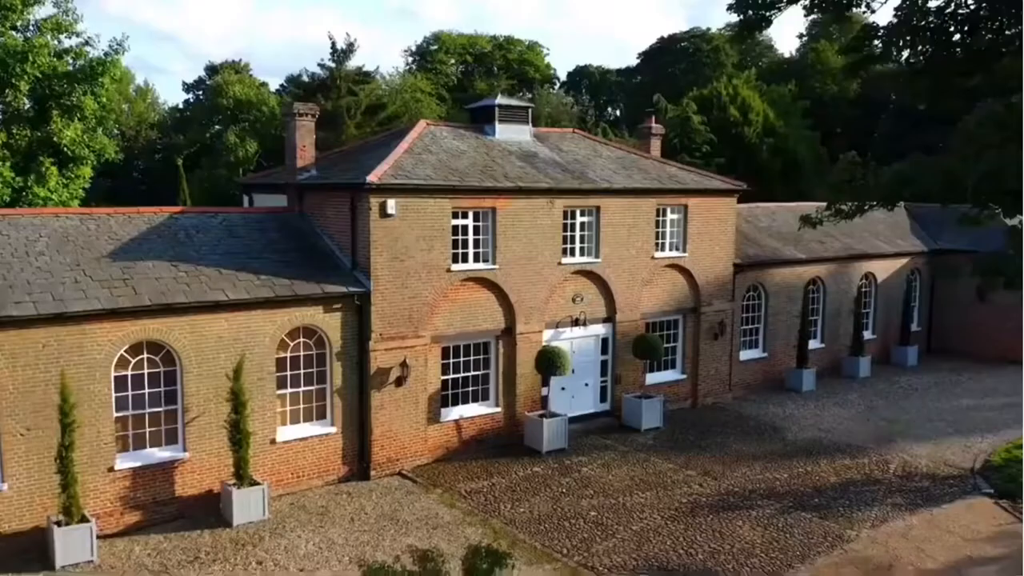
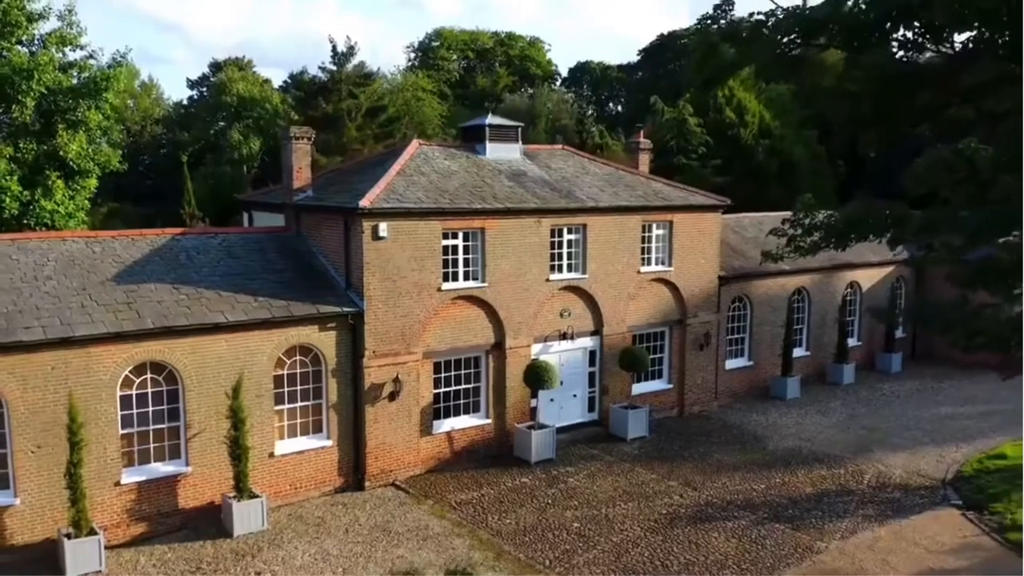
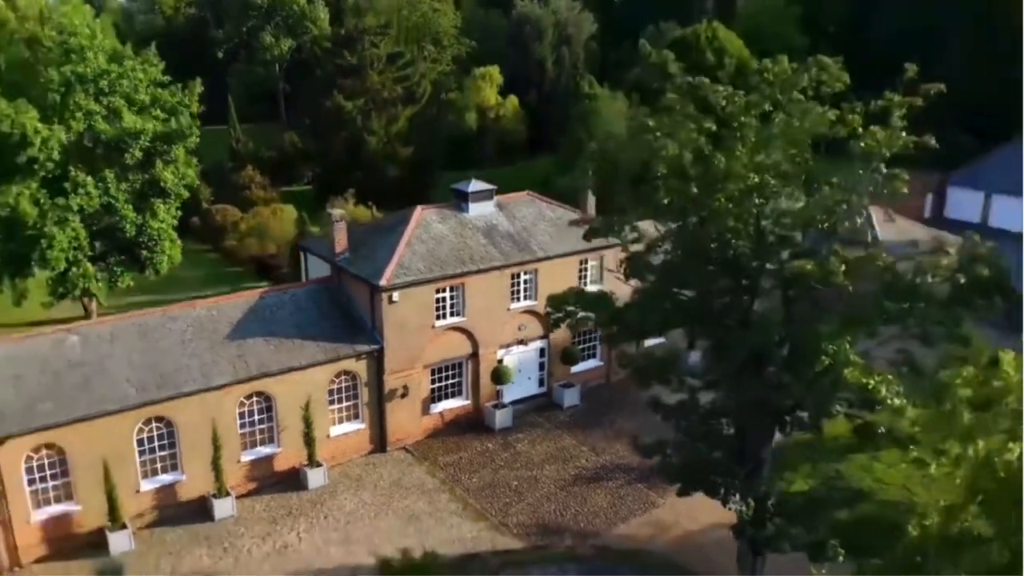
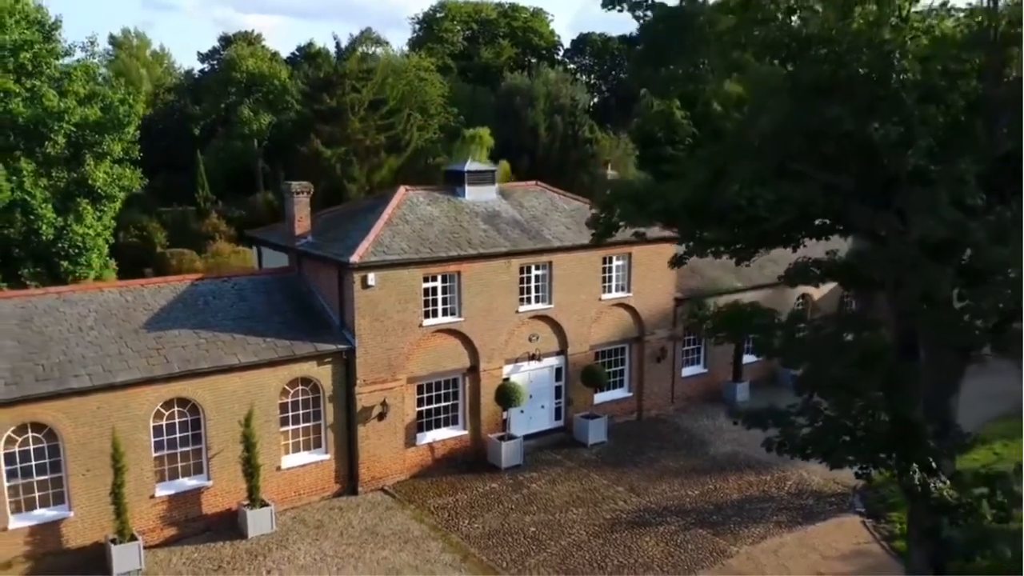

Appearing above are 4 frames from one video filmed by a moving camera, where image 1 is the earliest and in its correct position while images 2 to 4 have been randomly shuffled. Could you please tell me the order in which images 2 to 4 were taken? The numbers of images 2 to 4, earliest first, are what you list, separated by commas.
2, 4, 3
